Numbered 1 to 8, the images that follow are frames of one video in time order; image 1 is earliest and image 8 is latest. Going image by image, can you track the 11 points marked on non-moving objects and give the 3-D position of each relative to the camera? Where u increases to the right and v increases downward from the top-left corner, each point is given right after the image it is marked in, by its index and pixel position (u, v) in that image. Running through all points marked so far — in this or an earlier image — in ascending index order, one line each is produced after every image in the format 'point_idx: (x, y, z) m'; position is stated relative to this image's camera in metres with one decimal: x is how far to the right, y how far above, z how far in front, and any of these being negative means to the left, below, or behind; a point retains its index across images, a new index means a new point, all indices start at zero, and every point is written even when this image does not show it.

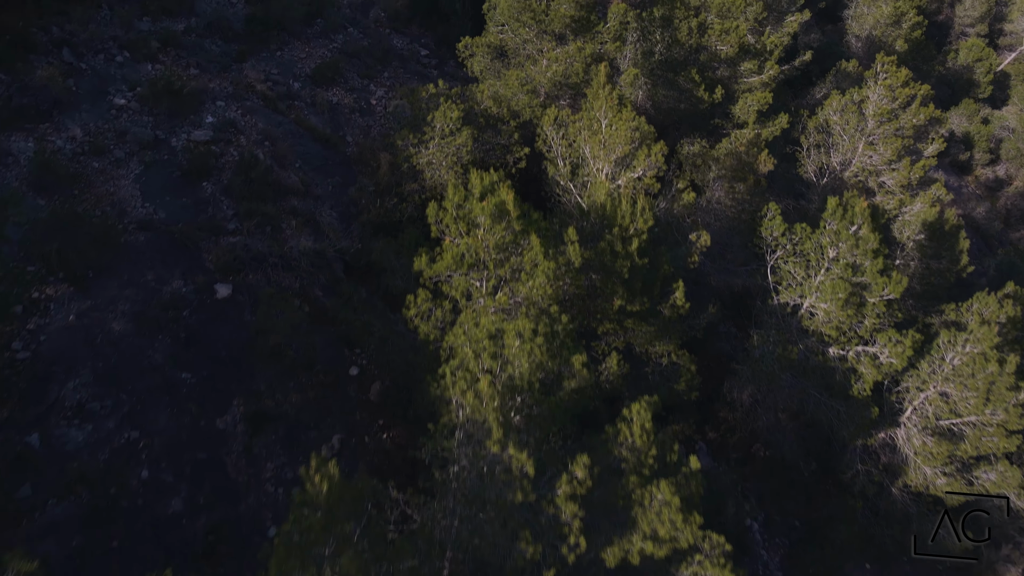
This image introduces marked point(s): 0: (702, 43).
0: (+2.9, +3.7, +11.1) m
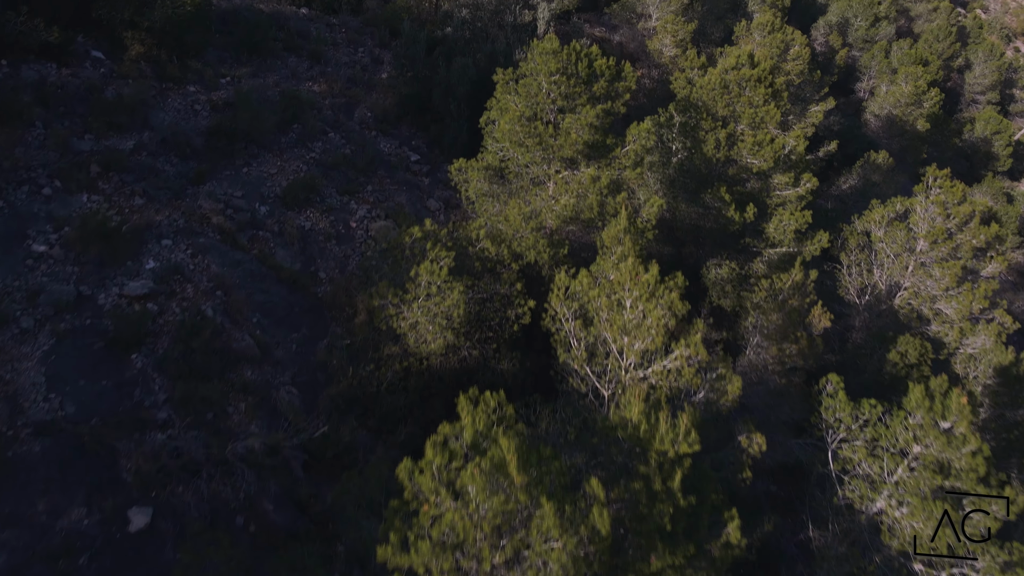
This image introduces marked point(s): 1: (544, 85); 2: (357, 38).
0: (+2.9, +1.7, +9.7) m
1: (+0.4, +2.1, +7.9) m
2: (-2.8, +4.4, +13.1) m
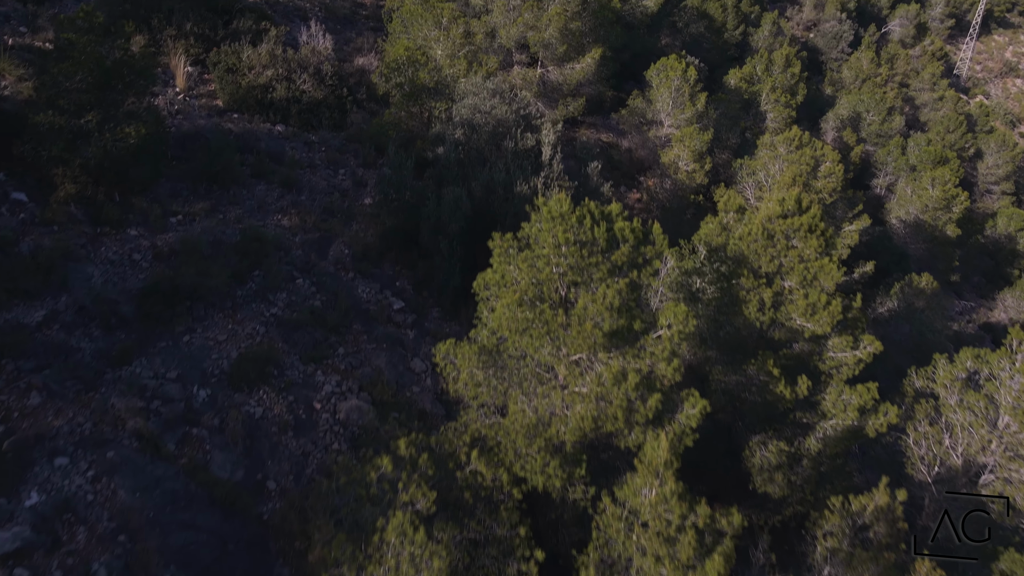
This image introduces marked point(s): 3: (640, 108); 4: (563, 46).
0: (+2.9, -0.3, +8.1) m
1: (+0.4, +0.3, +6.3) m
2: (-2.8, +2.0, +11.6) m
3: (+2.8, +3.9, +16.2) m
4: (+1.0, +4.8, +14.7) m
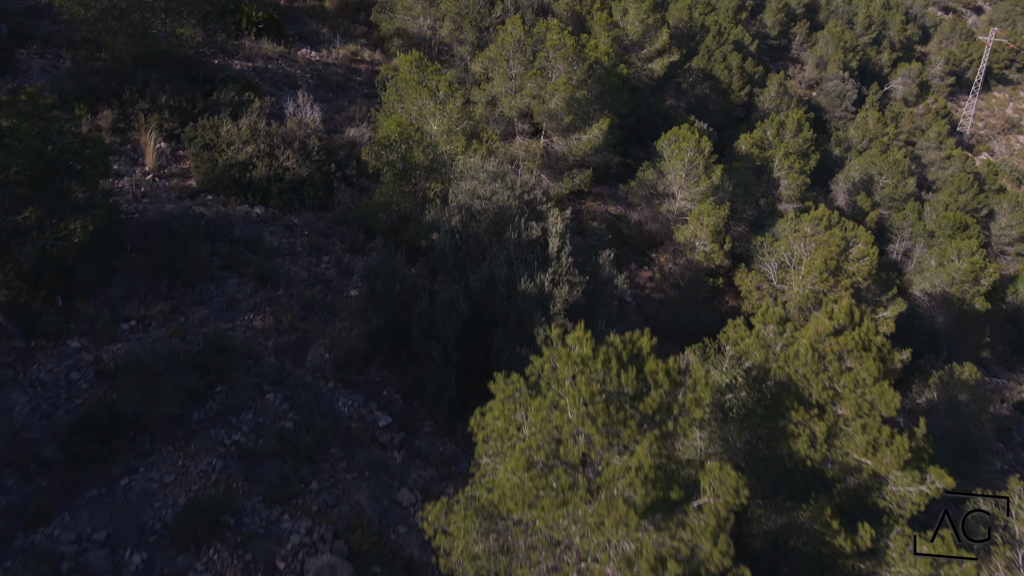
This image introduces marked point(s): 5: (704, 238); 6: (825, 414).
0: (+2.9, -1.5, +6.8) m
1: (+0.4, -0.8, +5.1) m
2: (-2.7, +0.6, +10.5) m
3: (+2.9, +2.2, +15.2) m
4: (+1.1, +3.2, +13.7) m
5: (+3.7, +0.9, +13.9) m
6: (+2.9, -1.2, +6.9) m
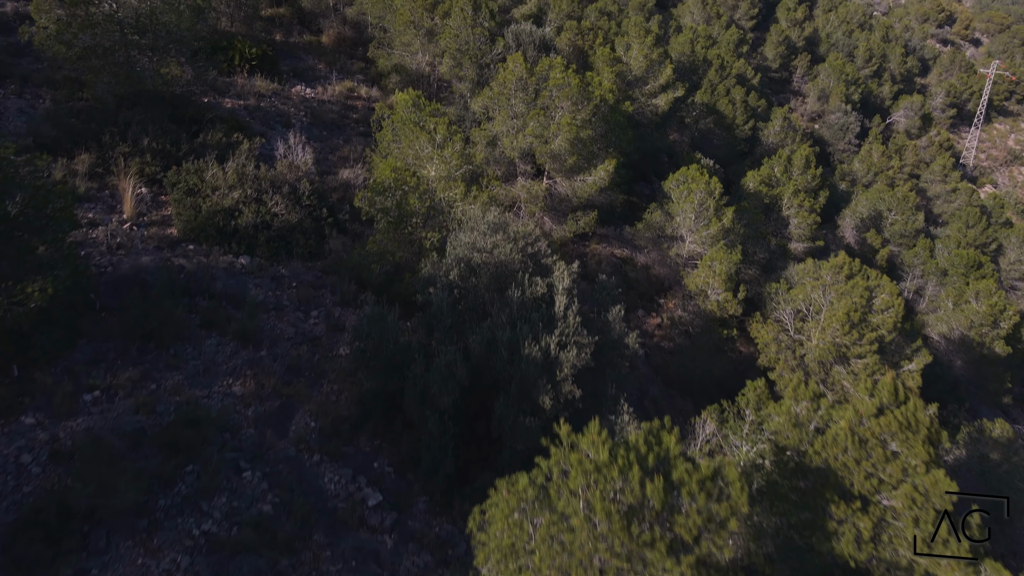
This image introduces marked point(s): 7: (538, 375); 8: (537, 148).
0: (+3.0, -2.1, +6.0) m
1: (+0.4, -1.3, +4.3) m
2: (-2.7, -0.1, +9.8) m
3: (+2.9, +1.3, +14.6) m
4: (+1.1, +2.3, +13.1) m
5: (+3.7, 0.0, +13.2) m
6: (+3.0, -1.8, +6.2) m
7: (+0.3, -0.9, +7.7) m
8: (+0.4, +2.5, +13.2) m
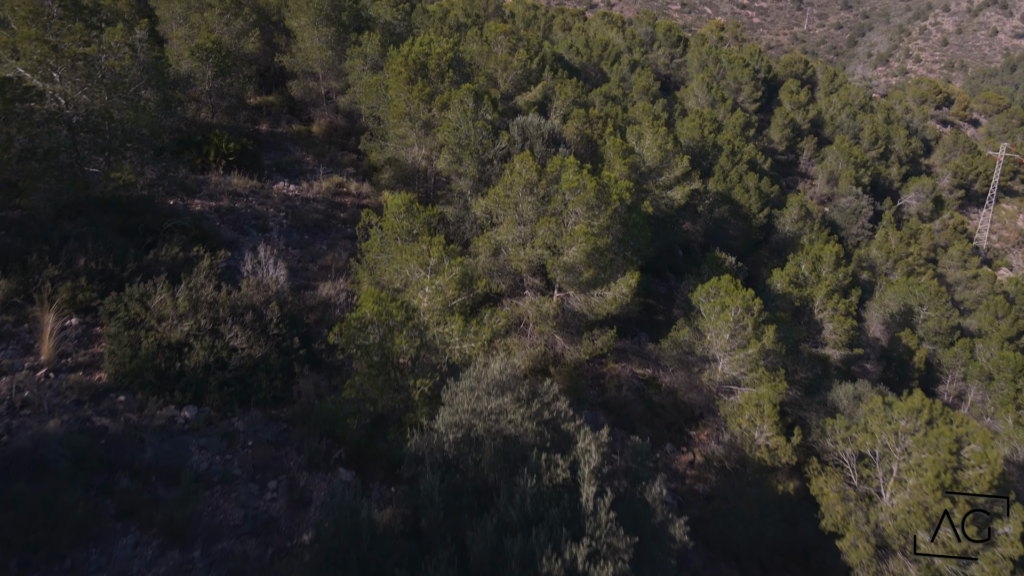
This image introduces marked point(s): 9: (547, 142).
0: (+3.1, -3.4, +3.9) m
1: (+0.6, -2.5, +2.3) m
2: (-2.6, -1.8, +7.8) m
3: (+3.0, -0.9, +12.7) m
4: (+1.2, +0.3, +11.4) m
5: (+3.8, -2.0, +11.2) m
6: (+3.1, -3.1, +4.0) m
7: (+0.4, -2.4, +5.7) m
8: (+0.5, +0.4, +11.4) m
9: (+0.8, +3.2, +16.1) m
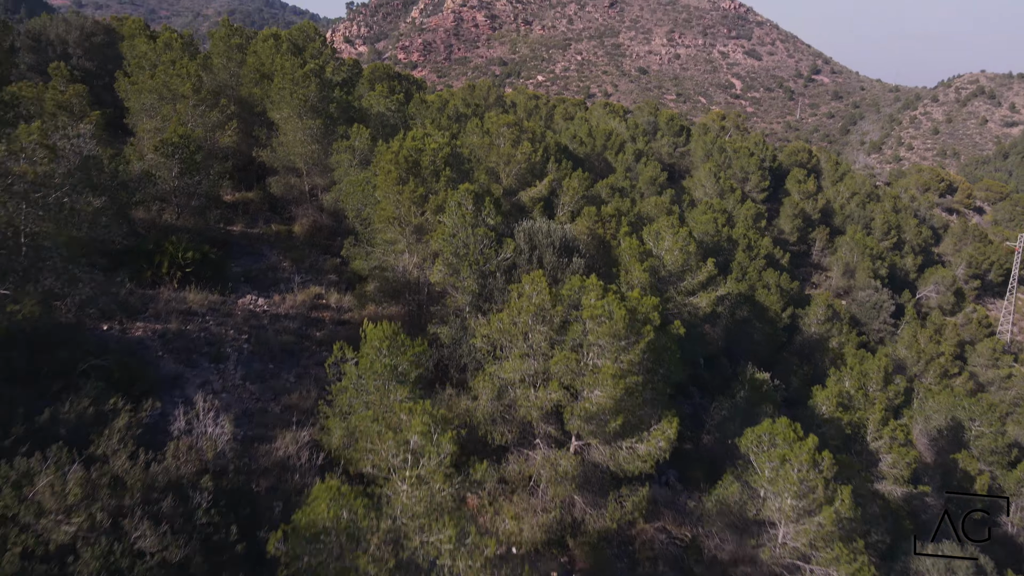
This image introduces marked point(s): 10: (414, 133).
0: (+3.2, -4.5, +1.2) m
1: (+0.7, -3.4, -0.3) m
2: (-2.5, -3.3, +5.3) m
3: (+3.1, -2.9, +10.3) m
4: (+1.3, -1.6, +9.1) m
5: (+3.9, -3.9, +8.7) m
6: (+3.2, -4.2, +1.4) m
7: (+0.5, -3.6, +3.1) m
8: (+0.6, -1.5, +9.1) m
9: (+0.9, +0.8, +14.1) m
10: (-2.5, +3.9, +18.3) m
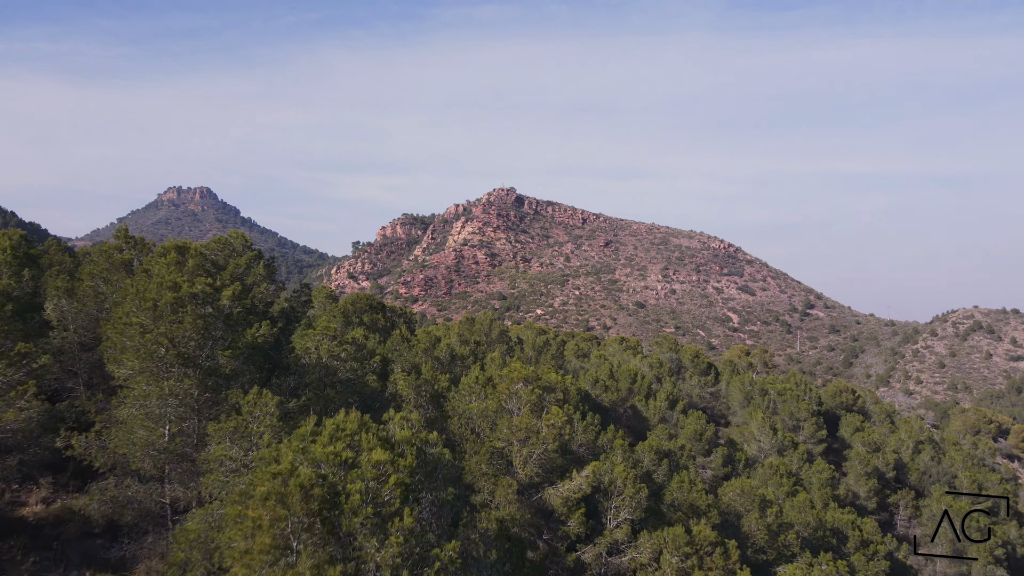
0: (+3.6, -4.3, -7.9) m
1: (+1.1, -2.8, -9.0) m
2: (-2.1, -4.4, -3.6) m
3: (+3.4, -5.6, +1.2) m
4: (+1.7, -4.0, +0.5) m
5: (+4.3, -6.0, -0.6) m
6: (+3.6, -4.1, -7.6) m
7: (+0.9, -4.1, -5.8) m
8: (+1.0, -3.9, +0.6) m
9: (+1.2, -3.3, +6.0) m
10: (-2.2, -1.6, +10.9) m
